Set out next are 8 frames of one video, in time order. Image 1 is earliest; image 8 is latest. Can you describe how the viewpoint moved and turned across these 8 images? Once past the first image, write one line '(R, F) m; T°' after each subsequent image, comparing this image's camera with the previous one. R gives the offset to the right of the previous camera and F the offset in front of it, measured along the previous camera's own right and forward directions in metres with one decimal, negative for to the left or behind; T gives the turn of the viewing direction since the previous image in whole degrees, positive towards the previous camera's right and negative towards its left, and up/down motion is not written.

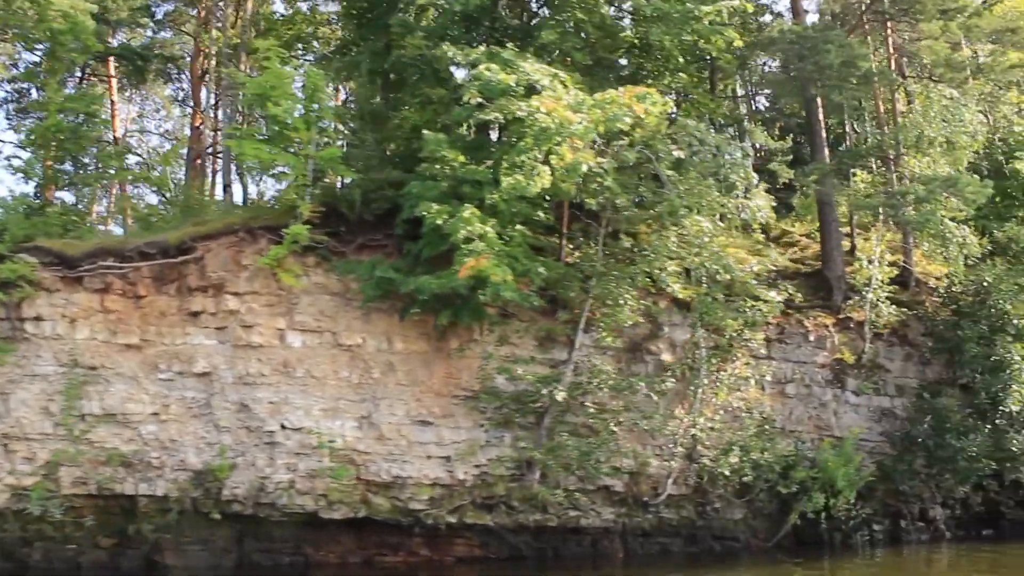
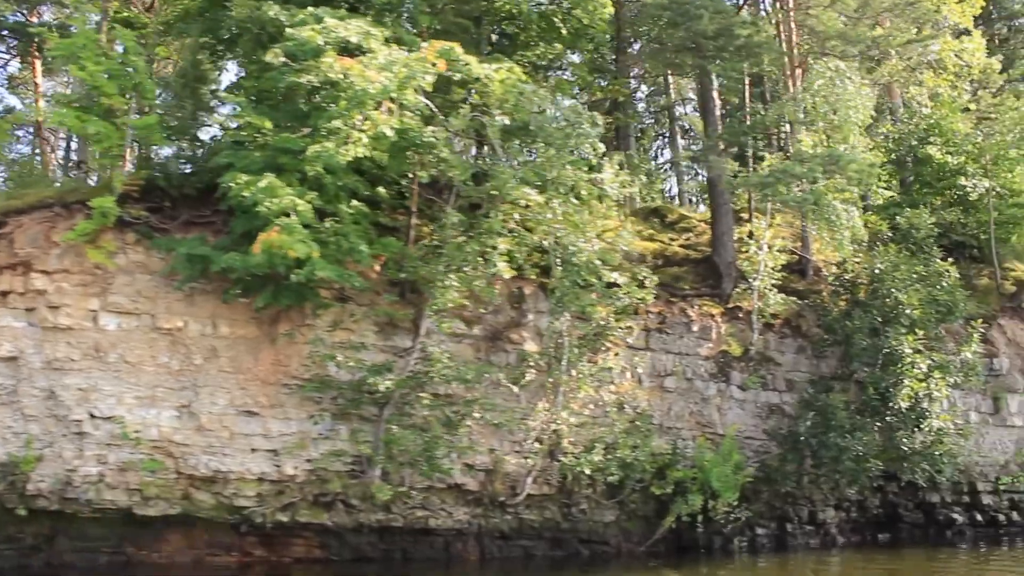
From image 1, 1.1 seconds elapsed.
(+1.6, +0.7) m; 0°
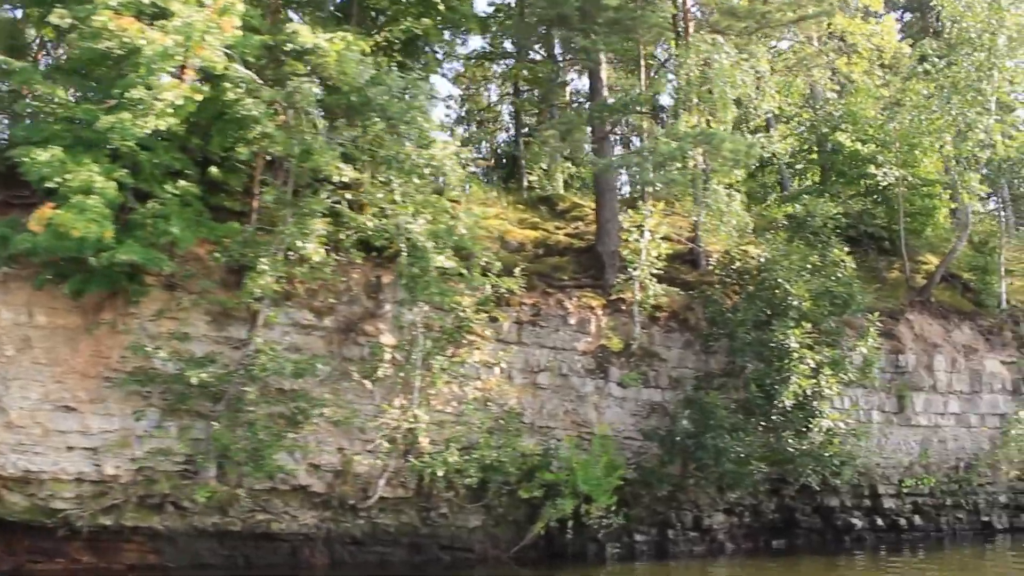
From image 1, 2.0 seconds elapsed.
(+1.4, +0.7) m; 0°
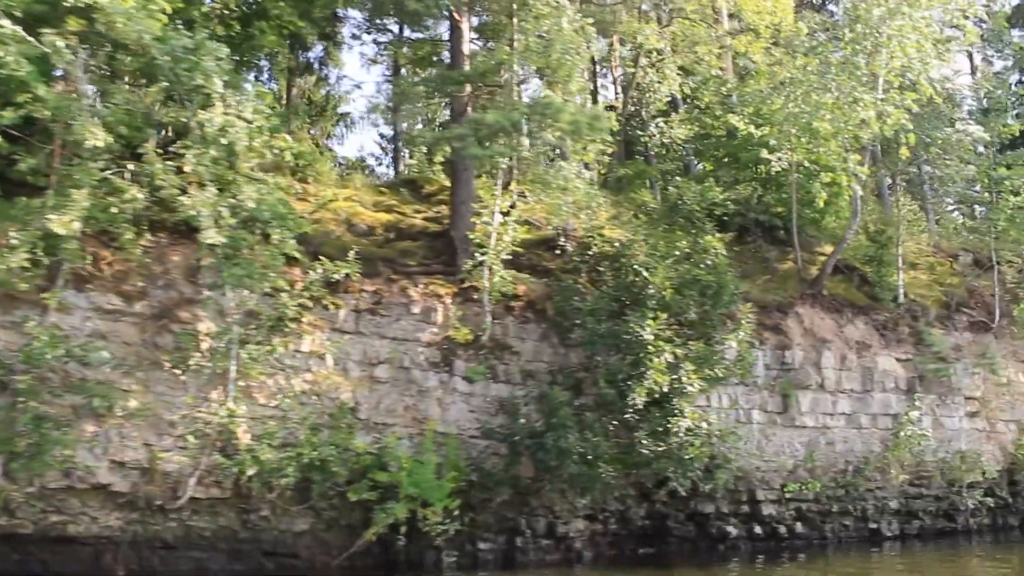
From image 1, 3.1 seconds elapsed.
(+1.6, +0.8) m; 0°
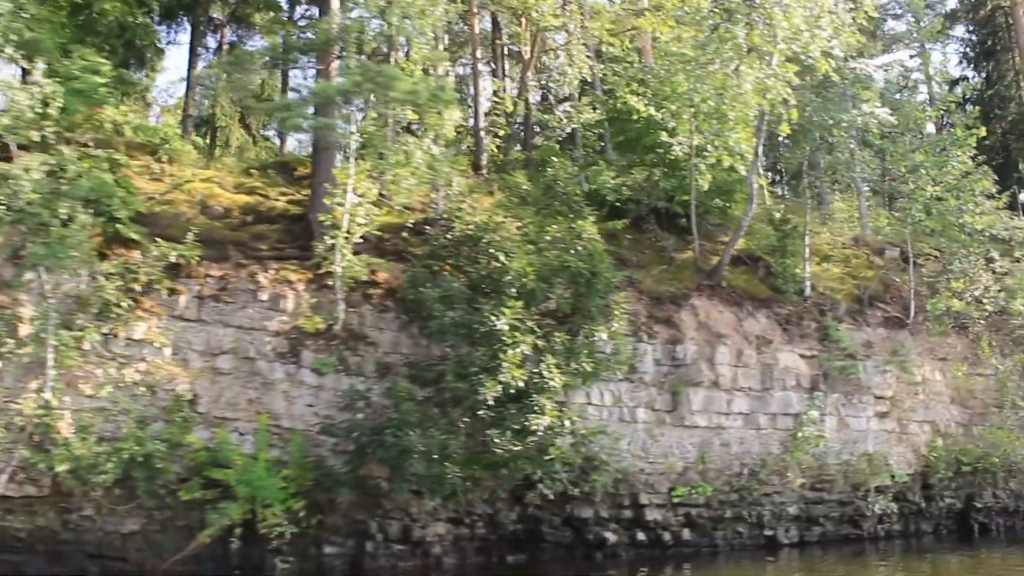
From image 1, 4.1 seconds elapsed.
(+1.4, +0.7) m; 0°
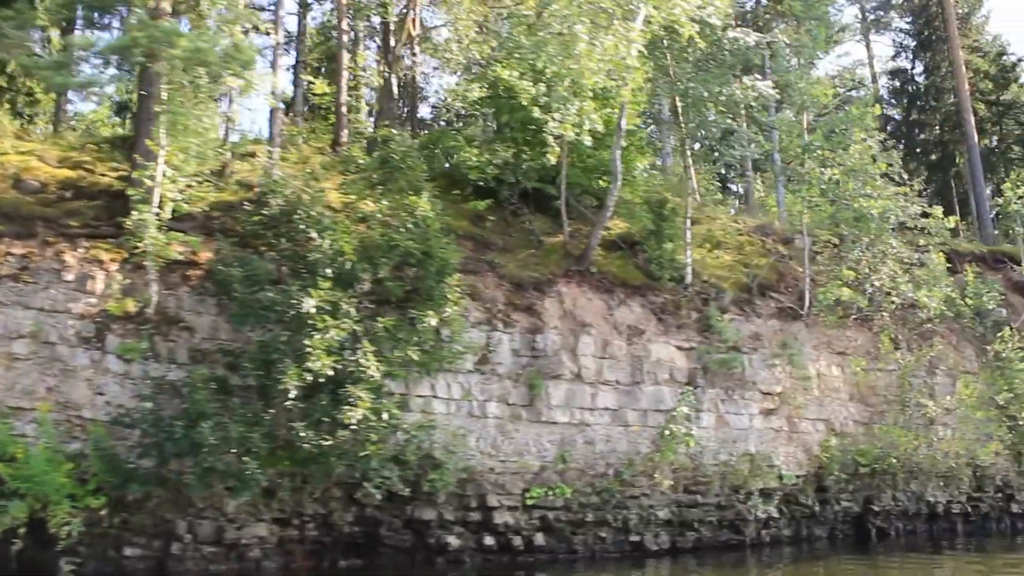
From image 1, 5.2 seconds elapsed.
(+1.6, +0.7) m; 0°
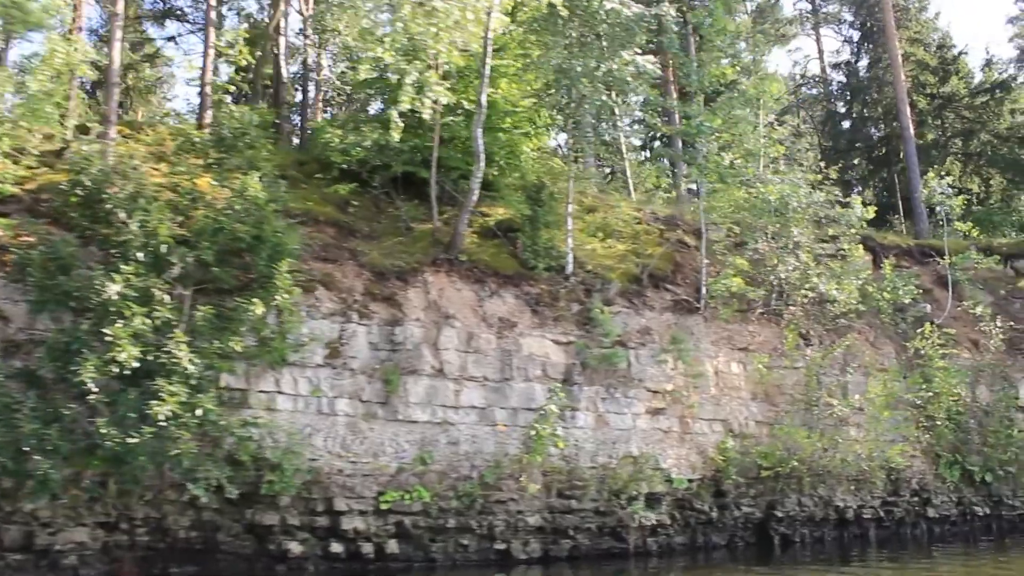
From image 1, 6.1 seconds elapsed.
(+1.4, +0.7) m; 0°
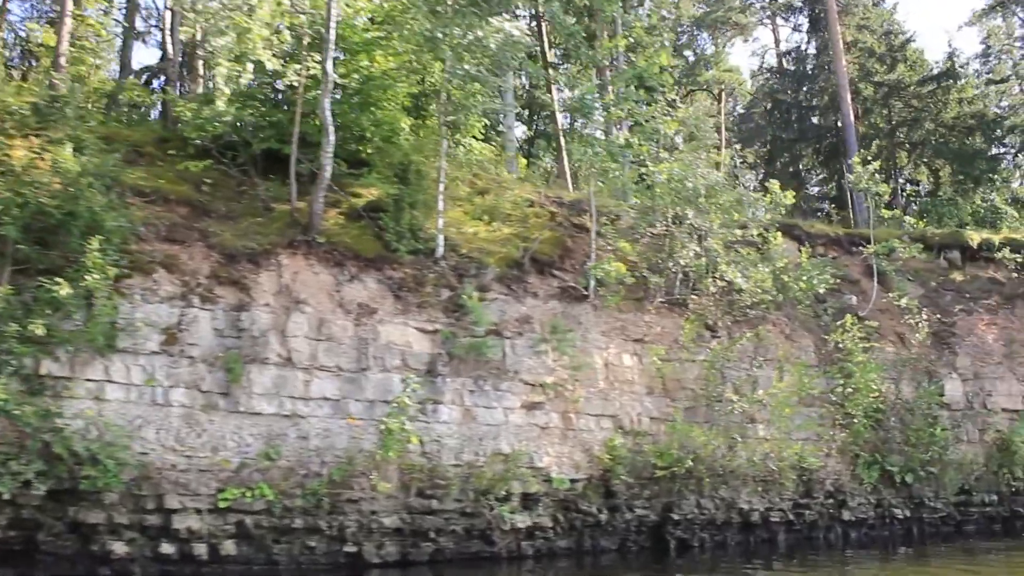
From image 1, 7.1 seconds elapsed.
(+1.4, +0.6) m; -1°
